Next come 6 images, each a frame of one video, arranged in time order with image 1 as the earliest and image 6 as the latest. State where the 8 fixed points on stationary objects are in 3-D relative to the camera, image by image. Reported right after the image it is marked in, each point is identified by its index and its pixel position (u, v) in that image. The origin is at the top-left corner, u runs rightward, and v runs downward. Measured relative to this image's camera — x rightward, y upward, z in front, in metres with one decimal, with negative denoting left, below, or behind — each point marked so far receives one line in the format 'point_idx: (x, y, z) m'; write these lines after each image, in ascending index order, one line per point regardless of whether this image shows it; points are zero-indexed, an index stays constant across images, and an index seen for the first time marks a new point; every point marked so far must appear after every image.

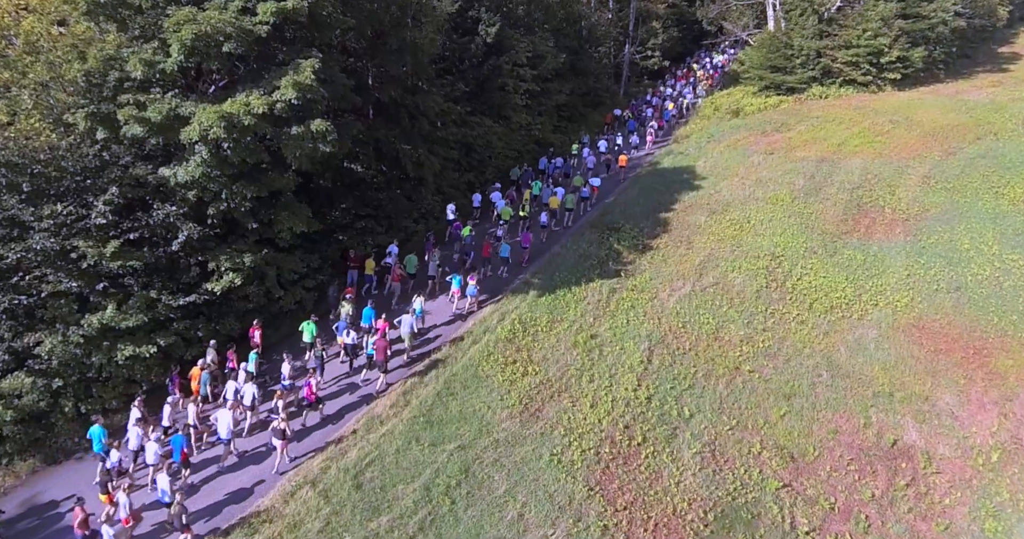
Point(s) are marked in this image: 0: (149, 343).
0: (-9.6, -2.0, +19.9) m
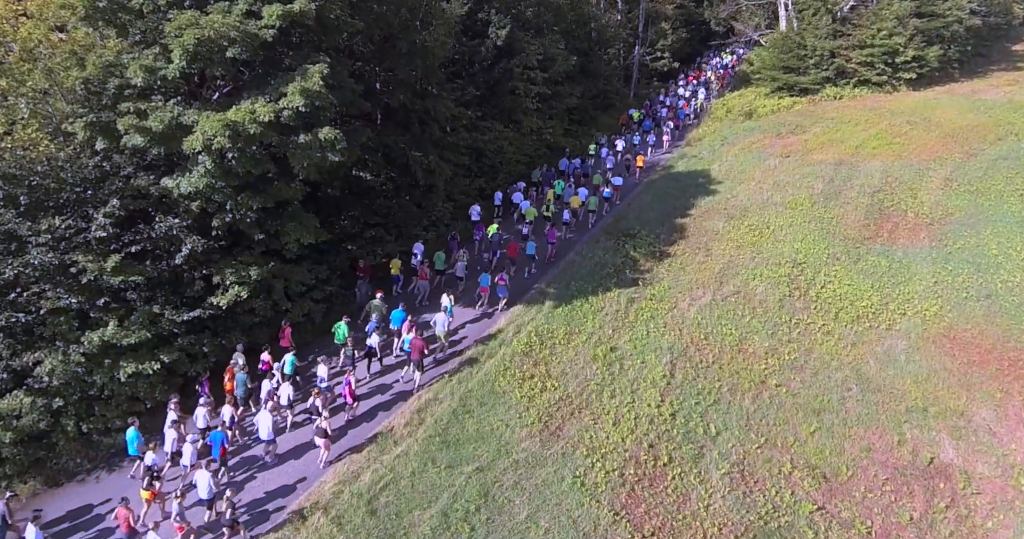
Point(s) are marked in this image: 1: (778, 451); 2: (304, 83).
0: (-9.1, -2.4, +19.2) m
1: (+6.8, -4.6, +19.1) m
2: (-5.1, +4.5, +18.0) m
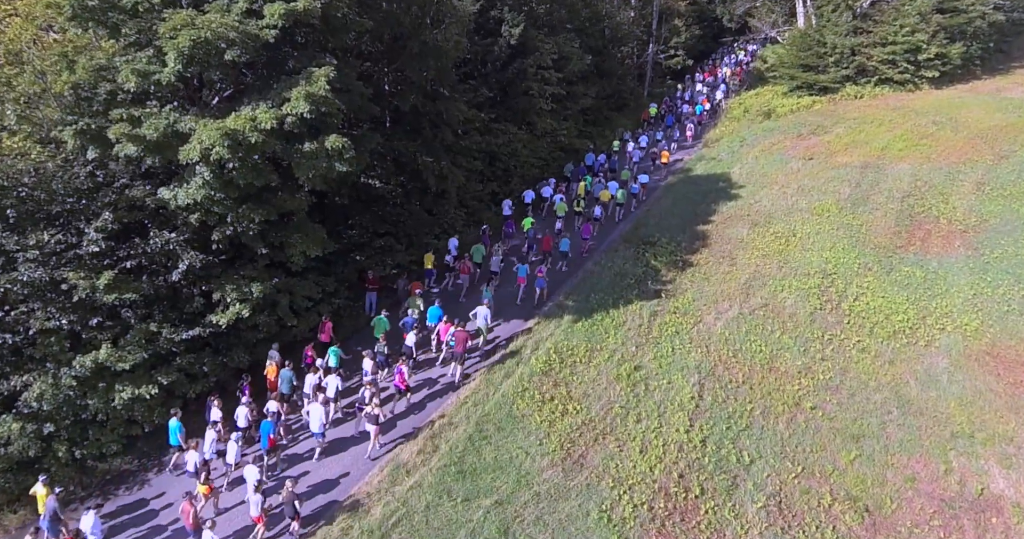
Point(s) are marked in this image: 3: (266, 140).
0: (-8.7, -2.8, +18.1) m
1: (+7.2, -5.0, +17.9) m
2: (-4.6, +4.1, +16.9) m
3: (-5.6, +2.9, +16.8) m
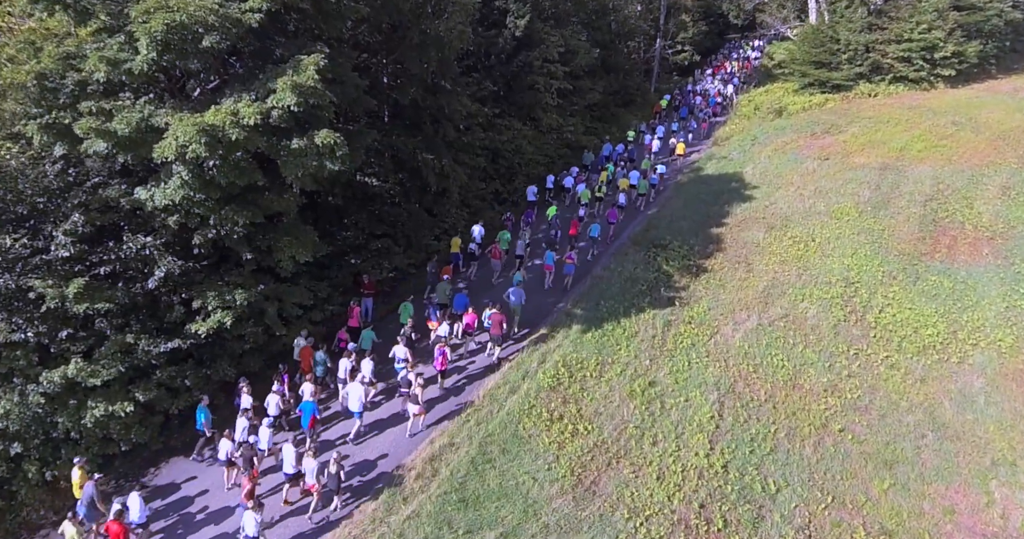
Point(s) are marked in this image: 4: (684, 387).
0: (-8.5, -2.9, +16.7) m
1: (+7.3, -5.3, +16.5) m
2: (-4.4, +3.9, +15.4) m
3: (-5.4, +2.7, +15.4) m
4: (+4.3, -3.0, +19.1) m
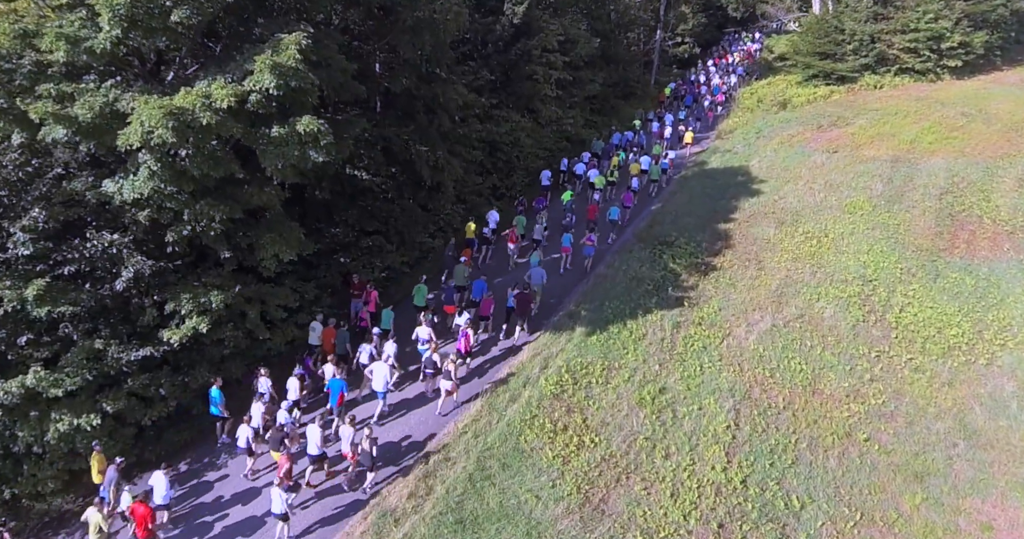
0: (-8.5, -2.9, +15.3) m
1: (+7.4, -5.2, +15.3) m
2: (-4.4, +3.9, +14.0) m
3: (-5.4, +2.7, +14.0) m
4: (+4.3, -2.9, +17.8) m
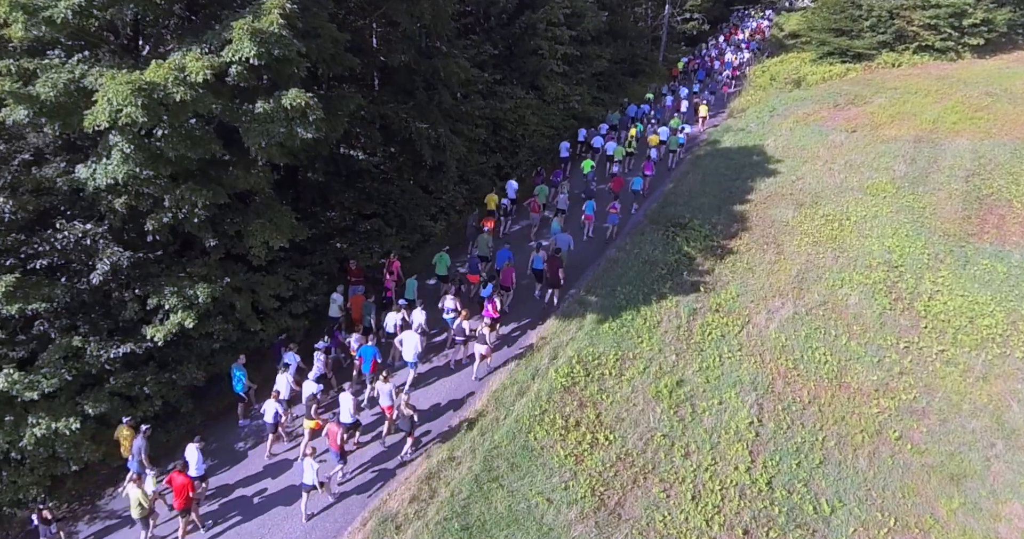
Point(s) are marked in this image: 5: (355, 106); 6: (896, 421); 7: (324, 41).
0: (-8.3, -2.6, +14.3) m
1: (+7.5, -5.0, +14.3) m
2: (-4.2, +4.2, +12.8) m
3: (-5.2, +3.0, +12.8) m
4: (+4.5, -2.6, +16.7) m
5: (-3.6, +3.8, +17.5) m
6: (+8.3, -3.3, +16.3) m
7: (-3.8, +4.7, +15.6) m
